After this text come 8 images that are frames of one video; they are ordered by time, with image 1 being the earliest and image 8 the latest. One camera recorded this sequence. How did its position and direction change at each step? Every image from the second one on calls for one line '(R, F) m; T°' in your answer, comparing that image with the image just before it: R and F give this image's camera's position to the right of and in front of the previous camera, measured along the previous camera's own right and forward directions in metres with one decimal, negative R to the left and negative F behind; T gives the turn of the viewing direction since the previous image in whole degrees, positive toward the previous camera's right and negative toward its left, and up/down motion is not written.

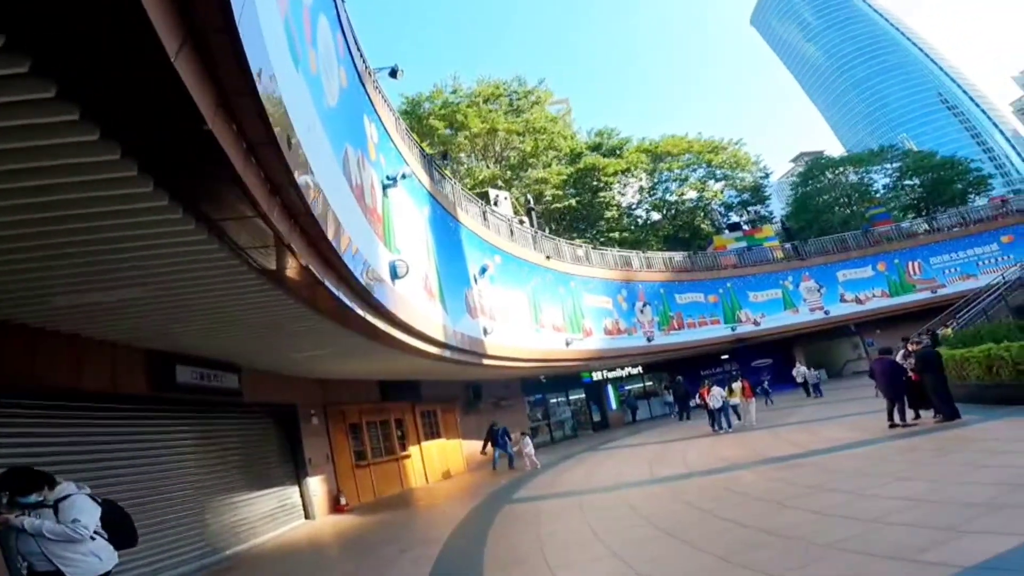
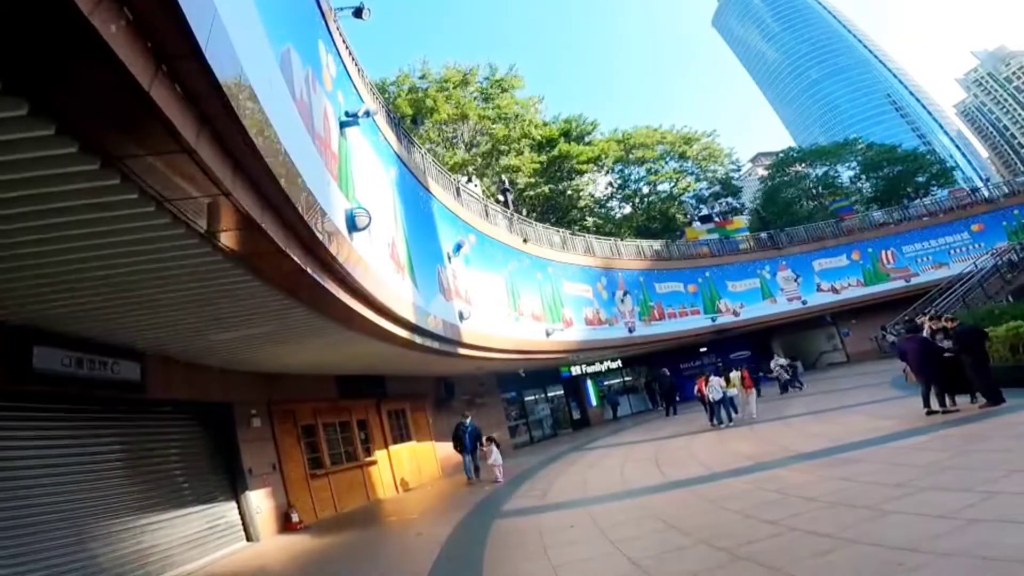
(-0.3, +1.7) m; +4°
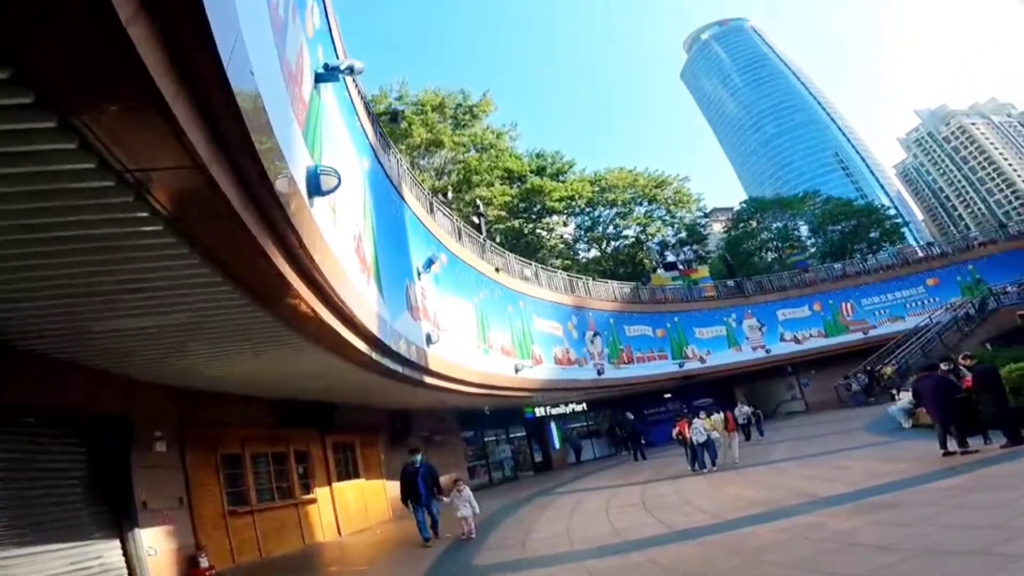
(-0.3, +1.2) m; +4°
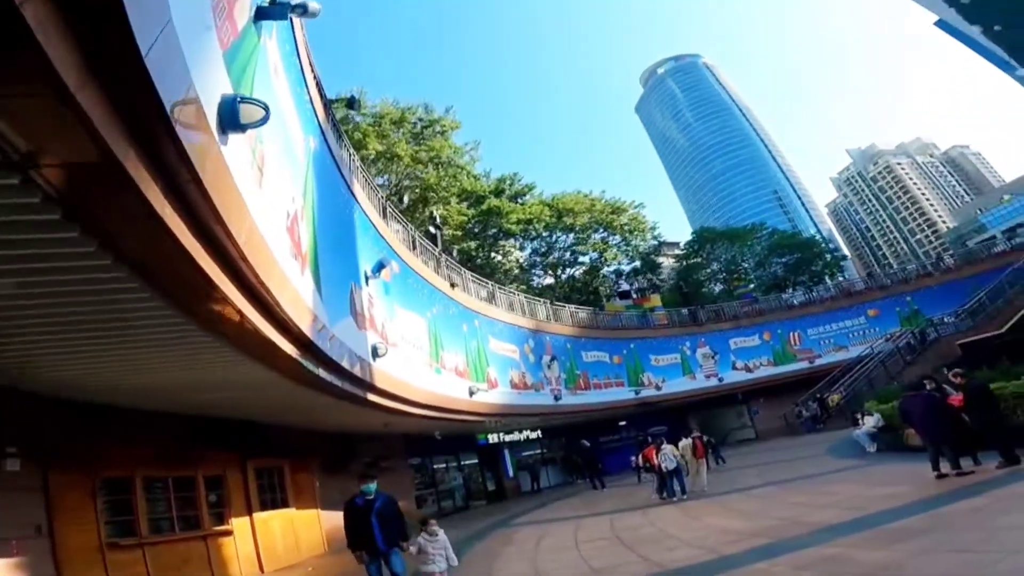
(-0.2, +1.0) m; +5°
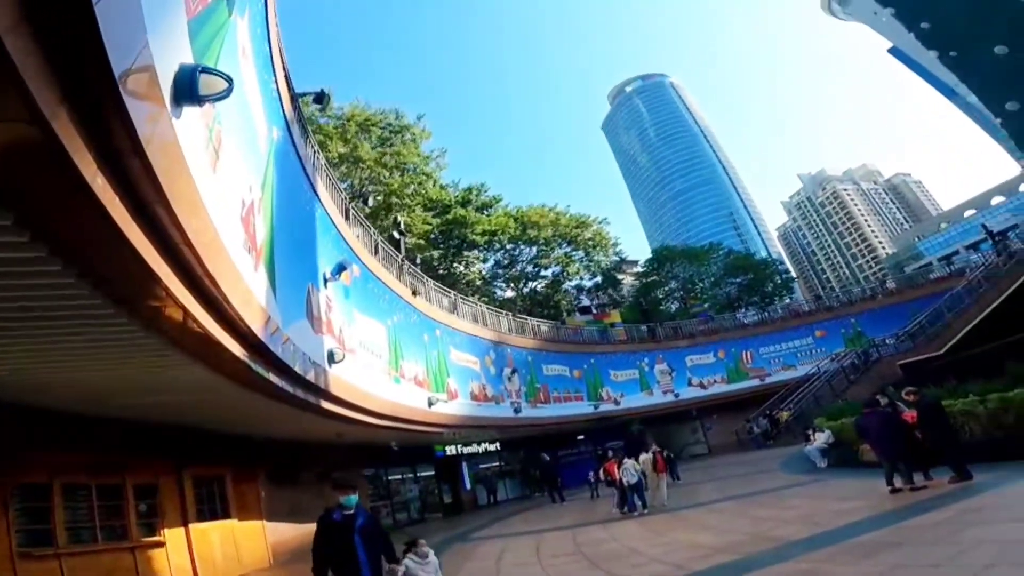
(-0.1, +0.2) m; +4°
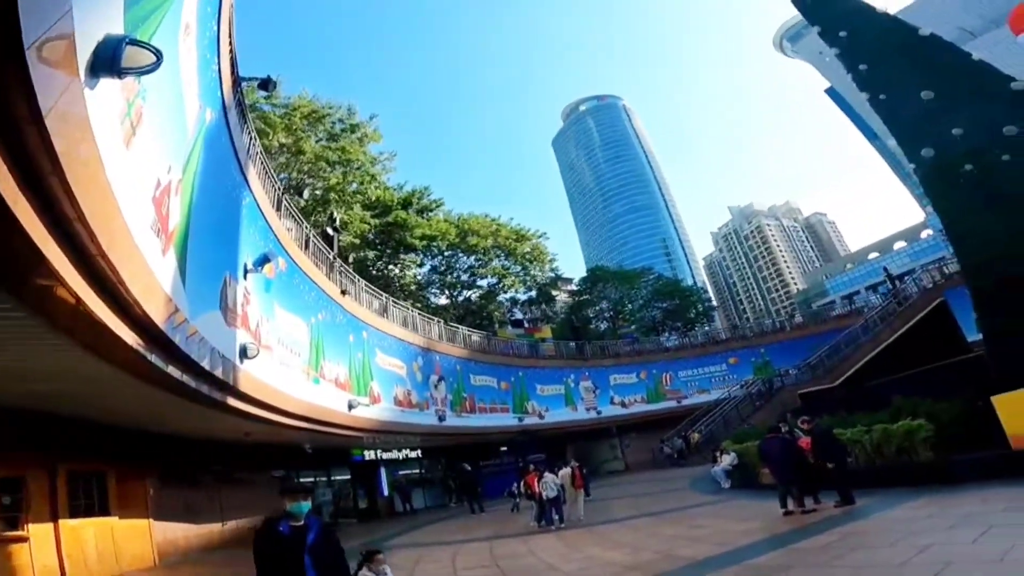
(-0.1, 0.0) m; +7°
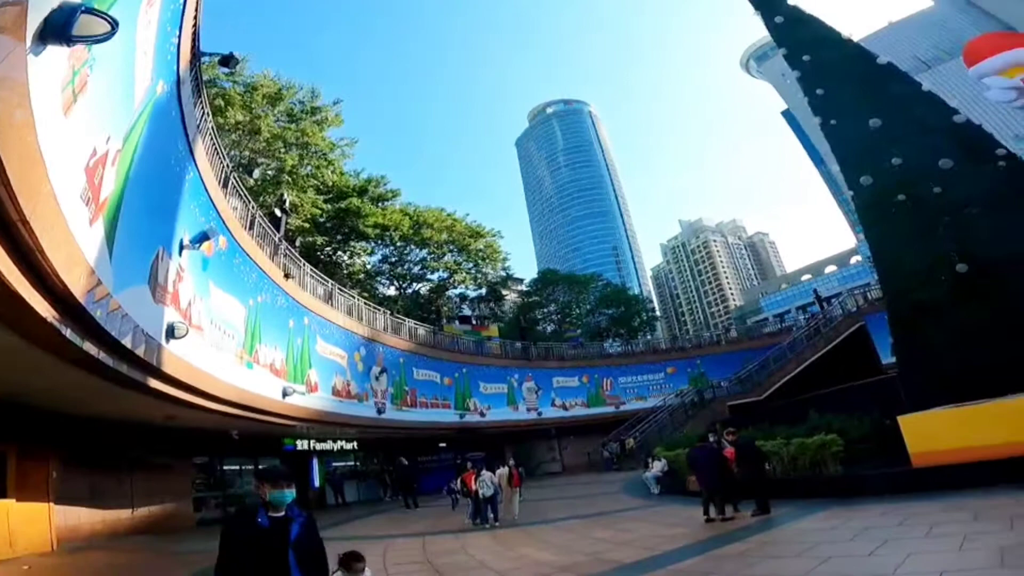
(-0.1, -0.1) m; +5°
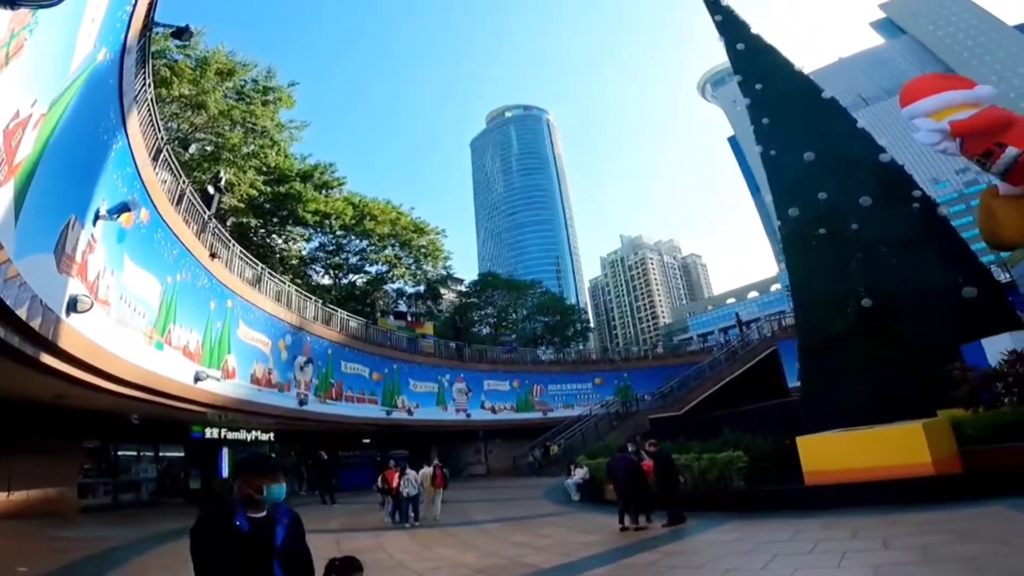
(-0.1, -0.2) m; +7°
